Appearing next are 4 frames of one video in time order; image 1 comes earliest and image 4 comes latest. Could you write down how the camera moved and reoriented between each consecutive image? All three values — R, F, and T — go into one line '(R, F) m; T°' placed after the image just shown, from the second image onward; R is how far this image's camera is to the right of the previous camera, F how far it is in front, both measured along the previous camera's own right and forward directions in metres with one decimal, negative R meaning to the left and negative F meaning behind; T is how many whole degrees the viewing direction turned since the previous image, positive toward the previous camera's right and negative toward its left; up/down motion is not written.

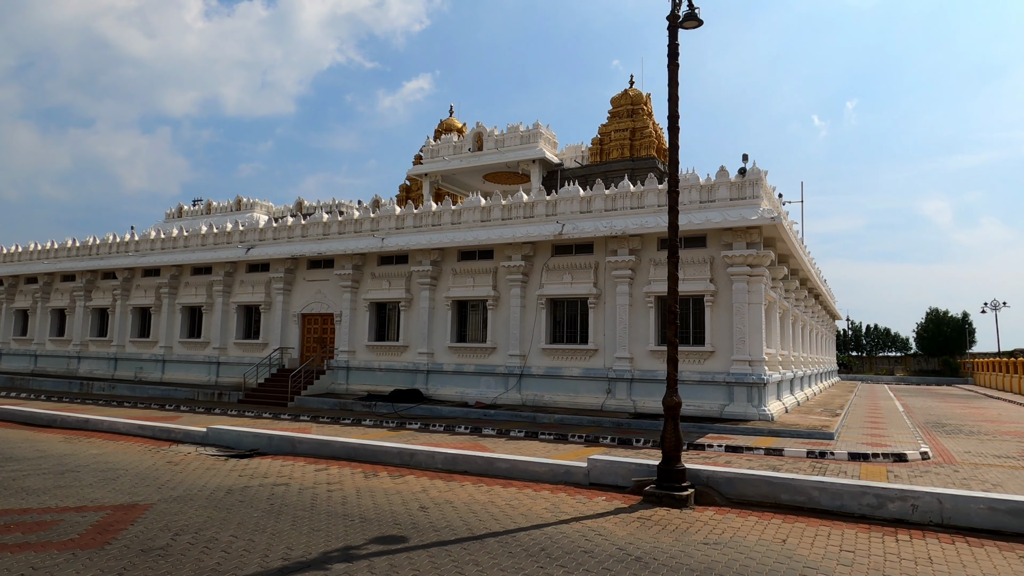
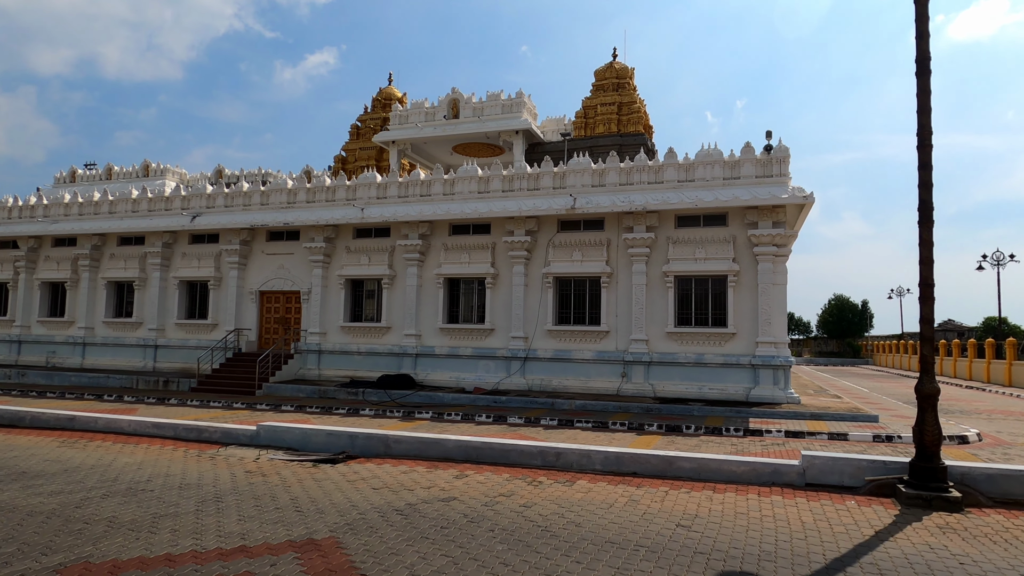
(-2.6, +1.4) m; +9°
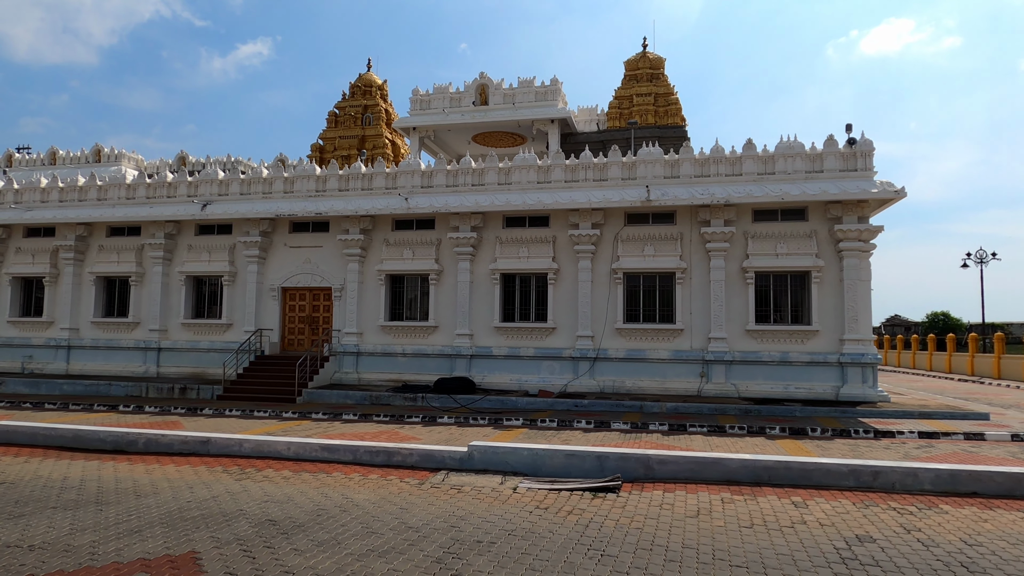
(-3.2, +1.2) m; +6°
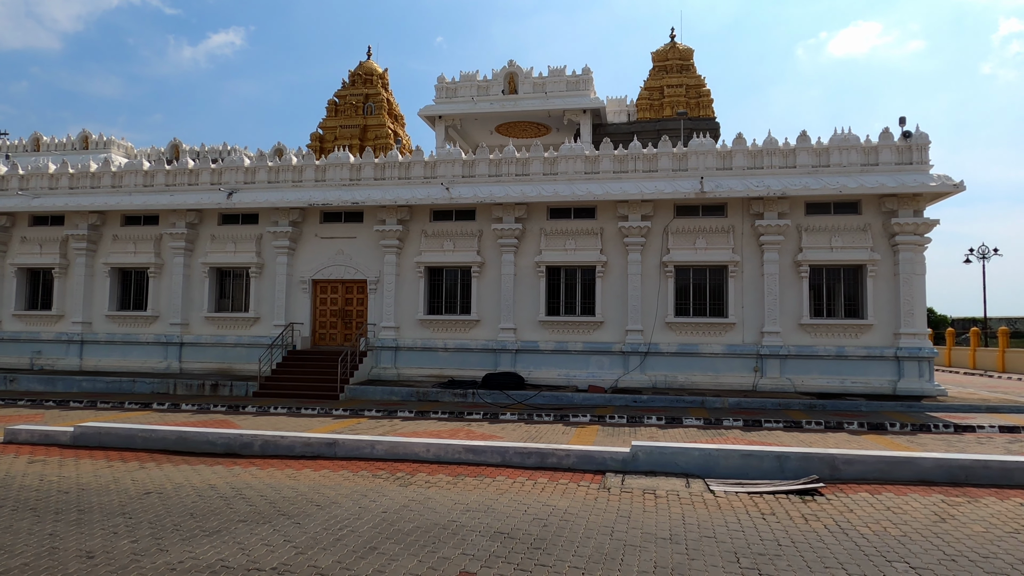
(-1.8, +0.4) m; +2°
